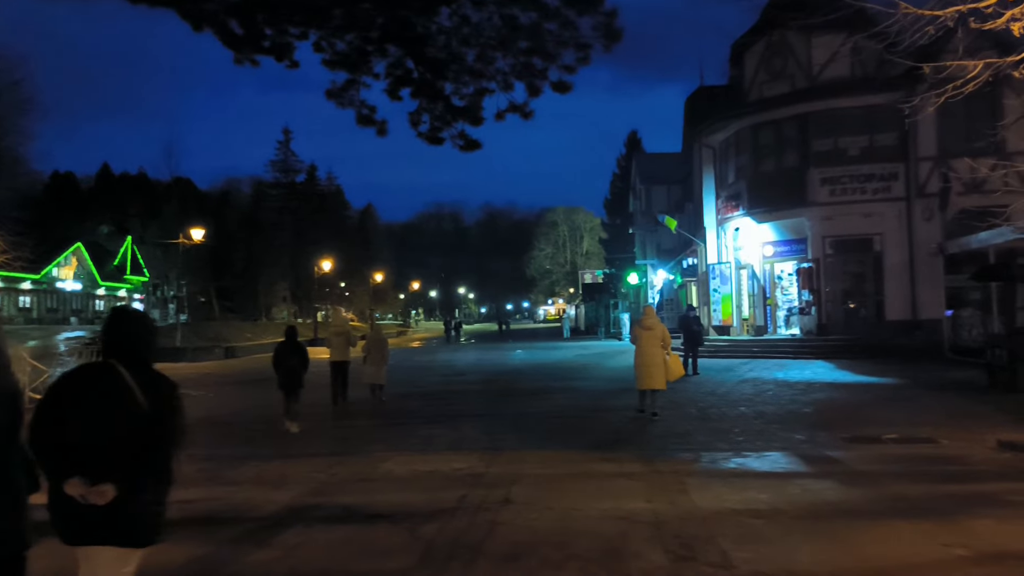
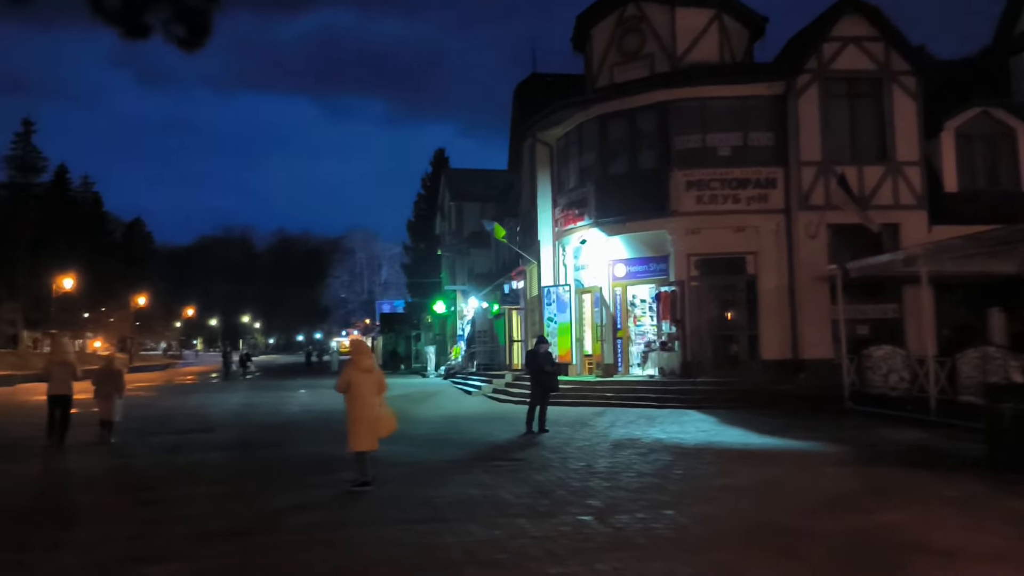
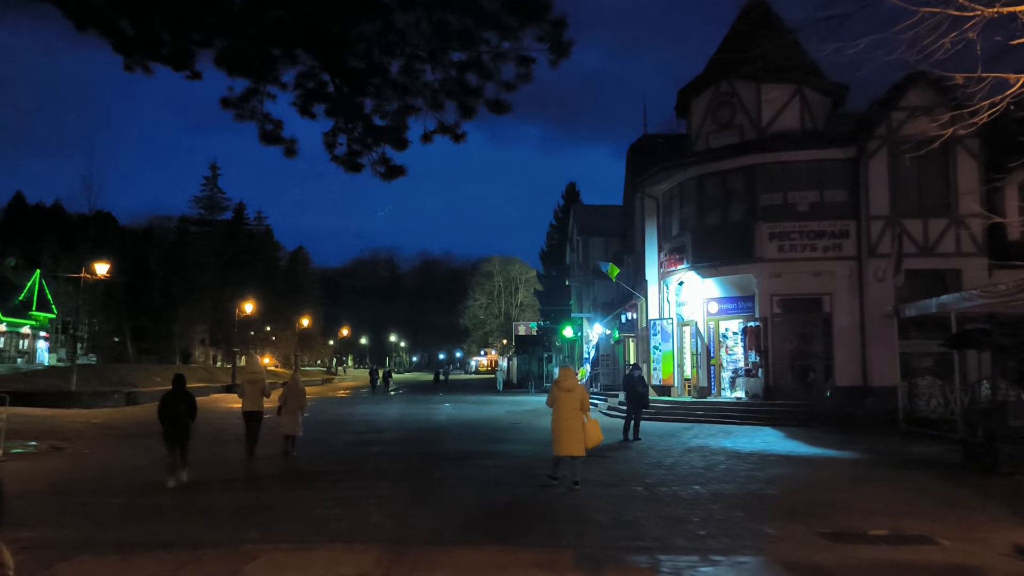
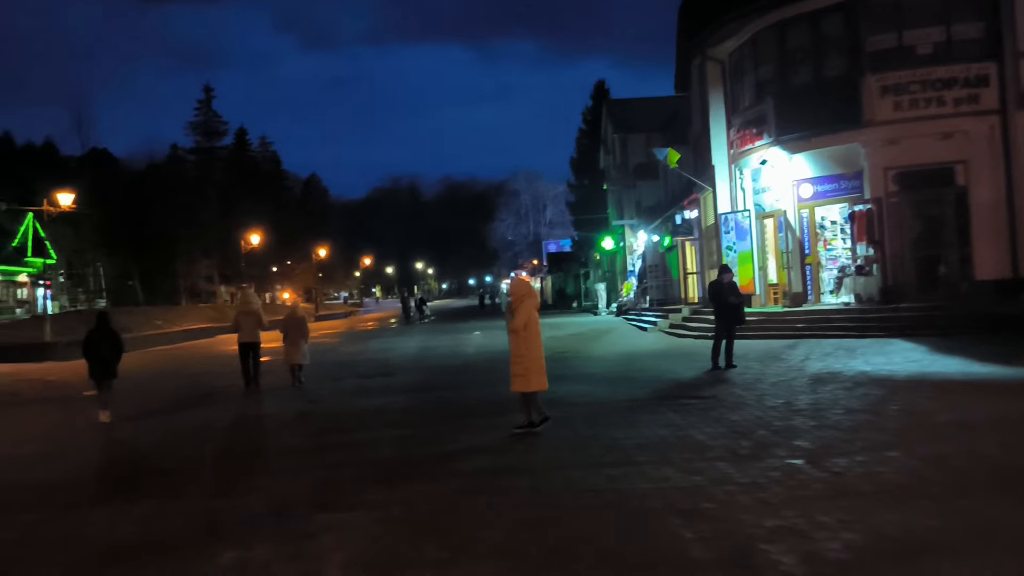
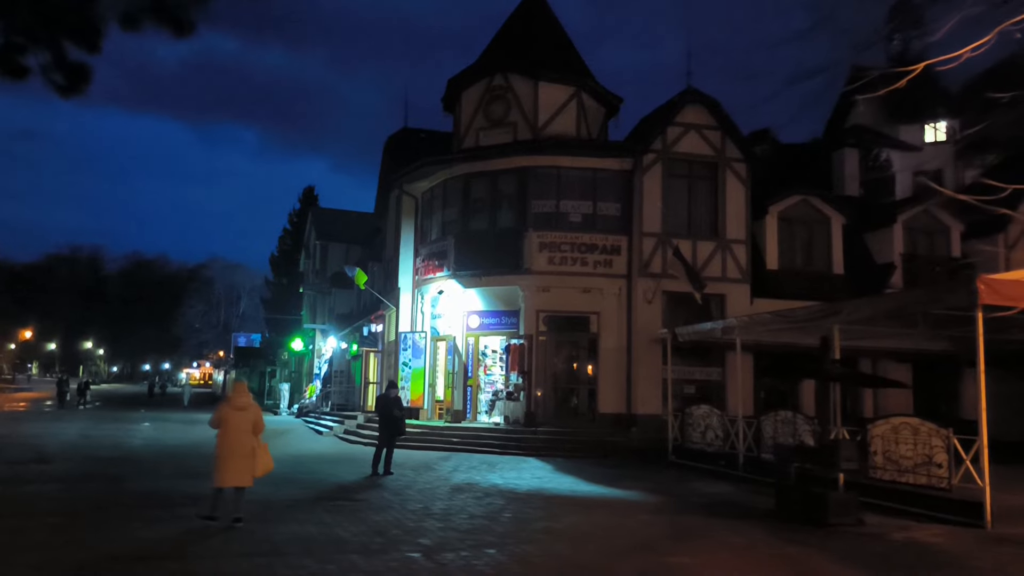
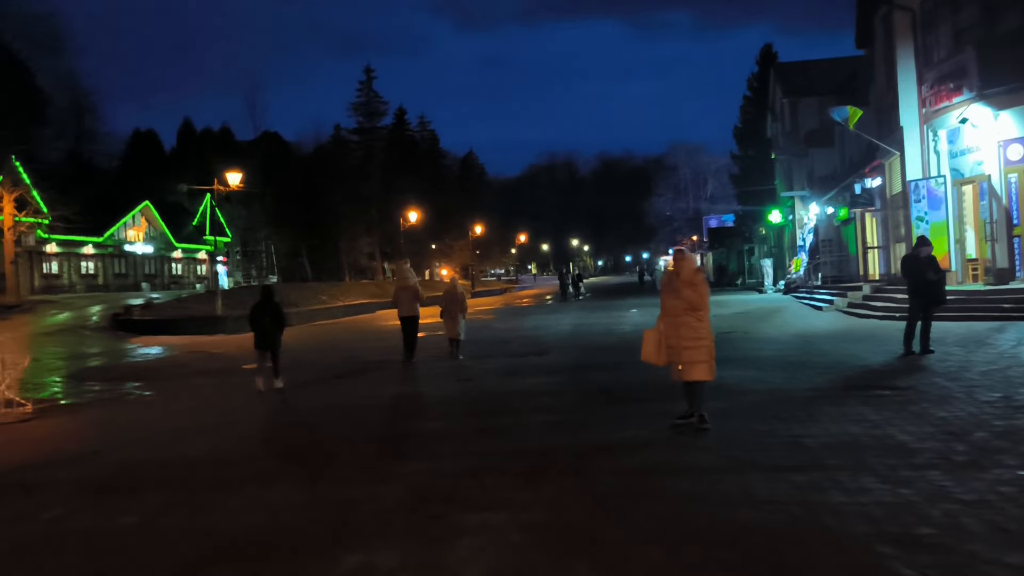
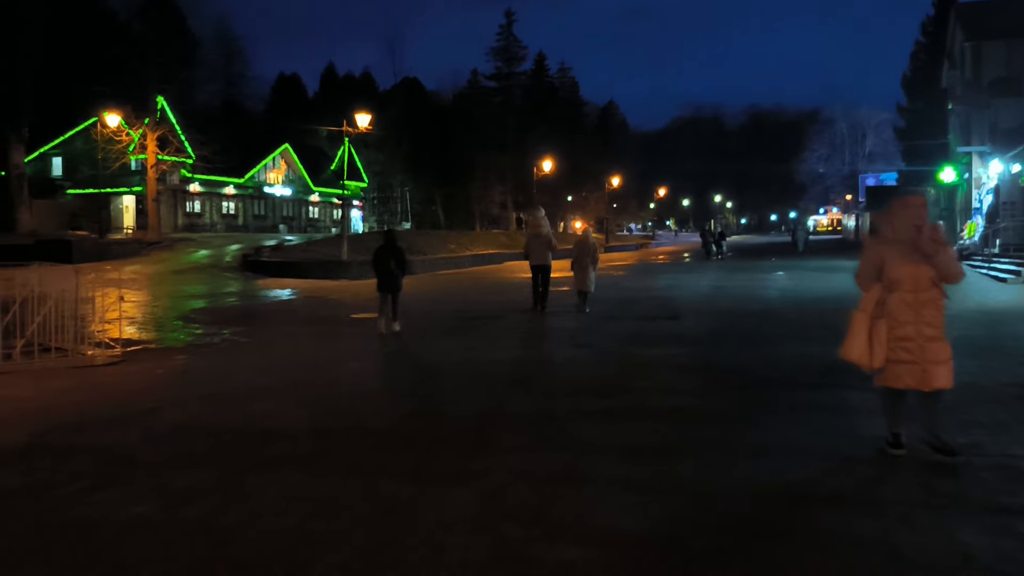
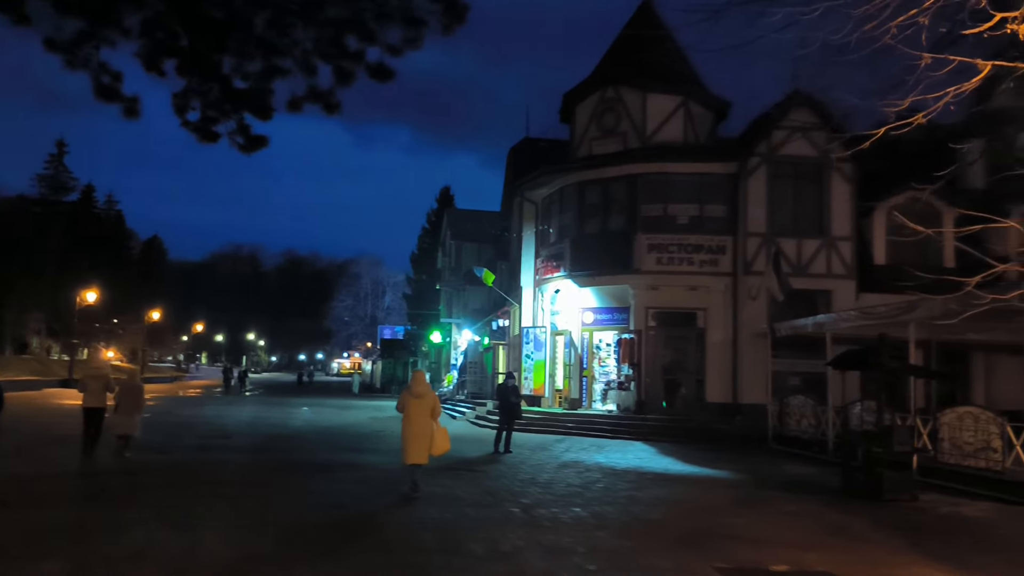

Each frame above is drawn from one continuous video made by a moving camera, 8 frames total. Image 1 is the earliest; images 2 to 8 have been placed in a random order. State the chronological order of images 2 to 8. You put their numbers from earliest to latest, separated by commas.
3, 8, 5, 2, 4, 6, 7
